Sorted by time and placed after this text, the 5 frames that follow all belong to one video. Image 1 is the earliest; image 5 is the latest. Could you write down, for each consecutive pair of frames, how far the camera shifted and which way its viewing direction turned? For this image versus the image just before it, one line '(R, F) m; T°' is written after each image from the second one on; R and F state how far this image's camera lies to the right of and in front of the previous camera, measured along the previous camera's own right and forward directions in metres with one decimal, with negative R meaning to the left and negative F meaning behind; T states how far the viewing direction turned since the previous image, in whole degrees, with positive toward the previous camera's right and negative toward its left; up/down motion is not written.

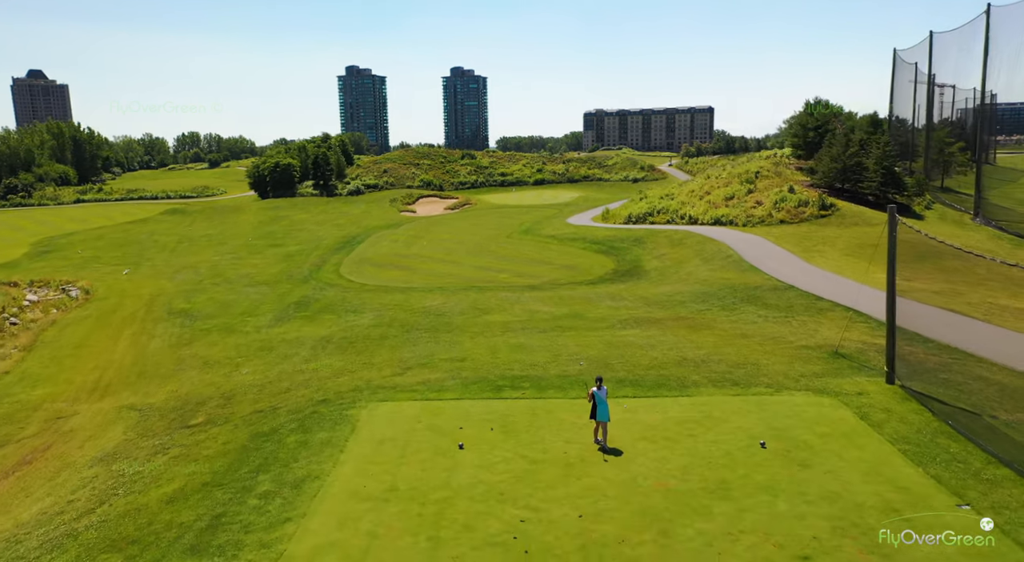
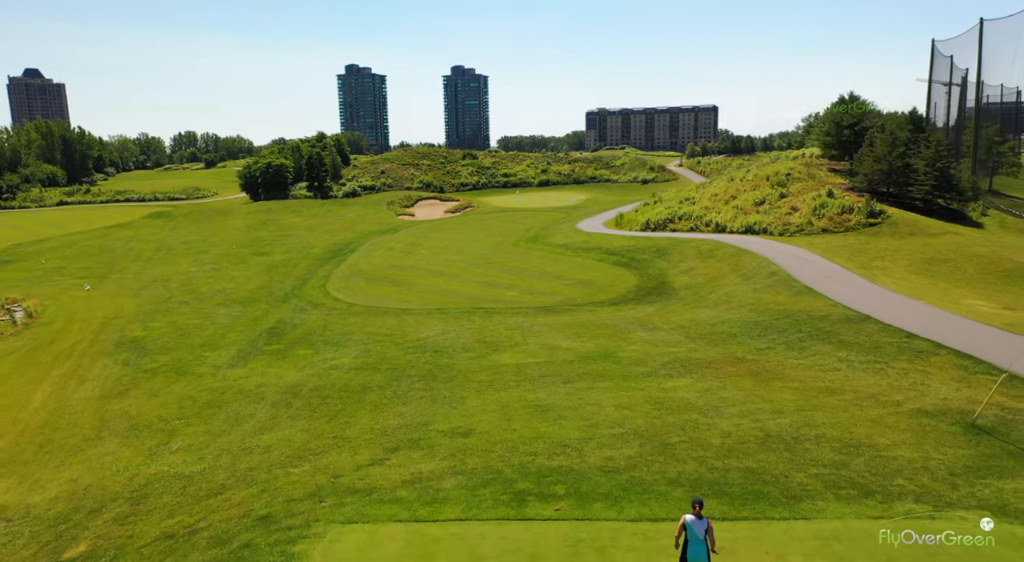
(-0.4, +4.4) m; 0°
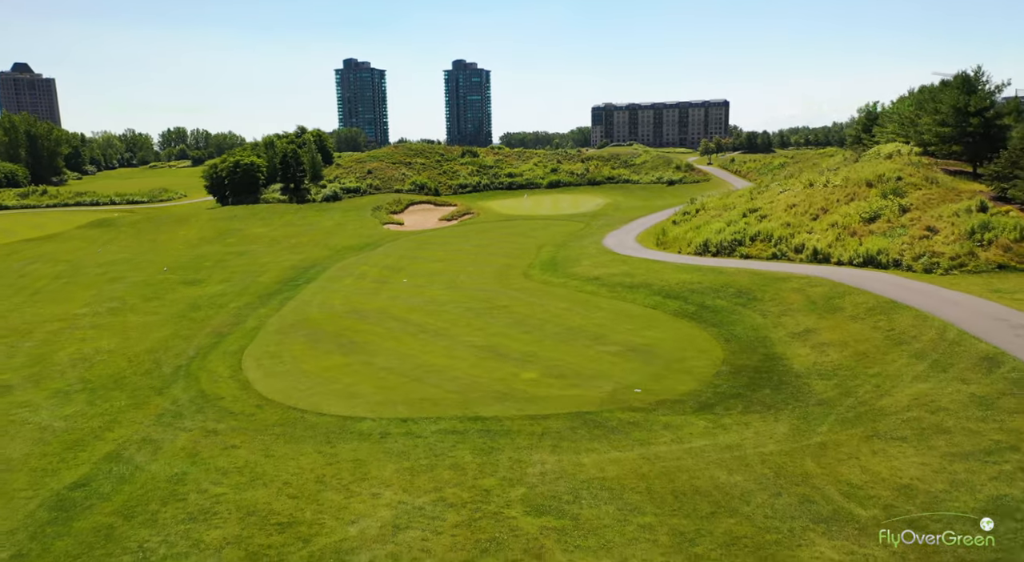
(-0.4, +12.1) m; 0°
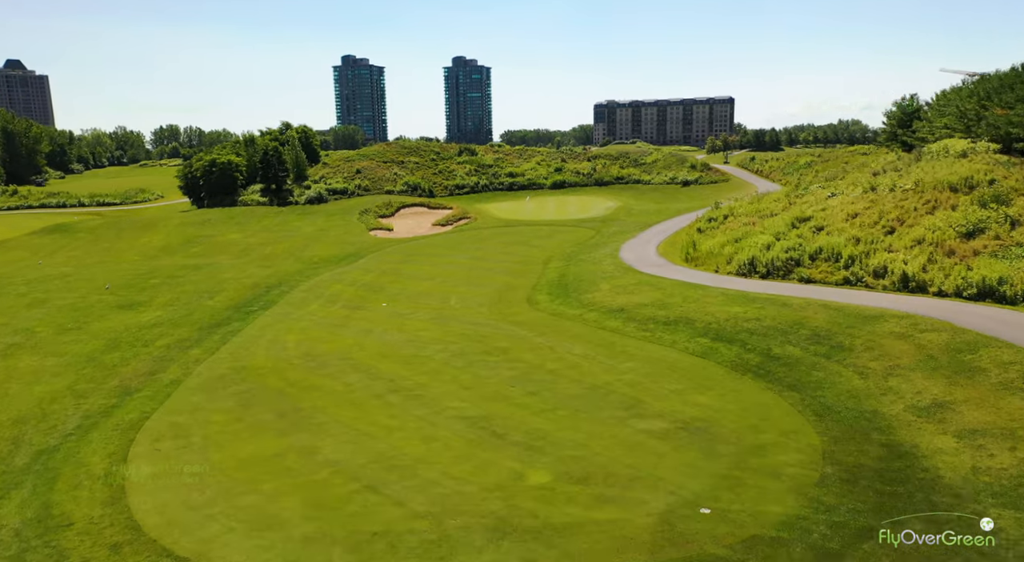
(0.0, +6.6) m; 0°
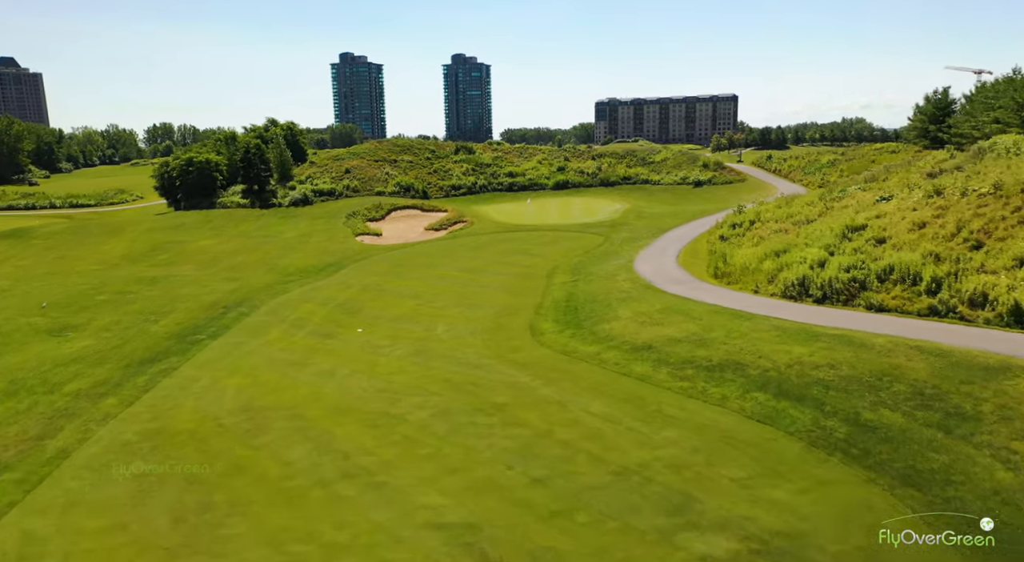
(0.0, +5.1) m; 0°
